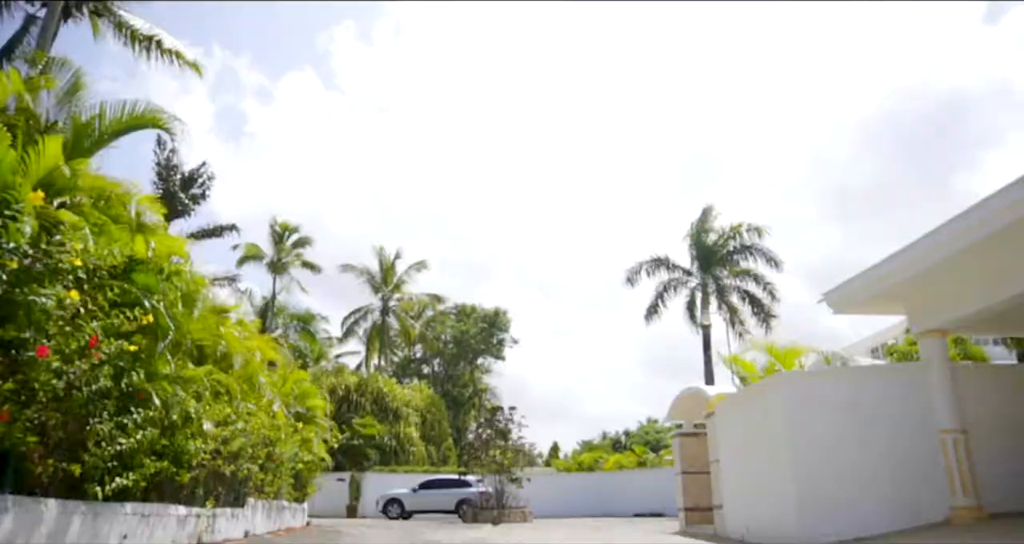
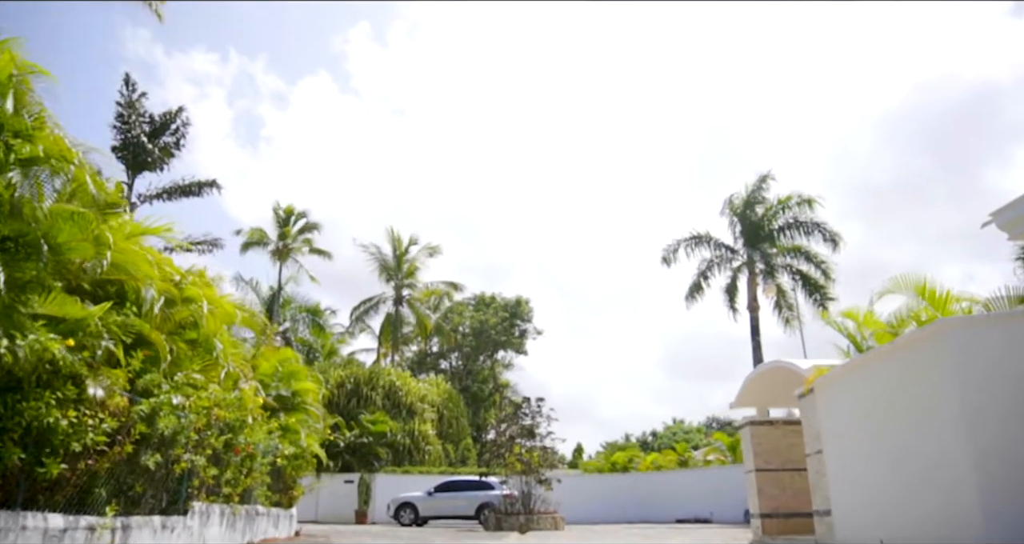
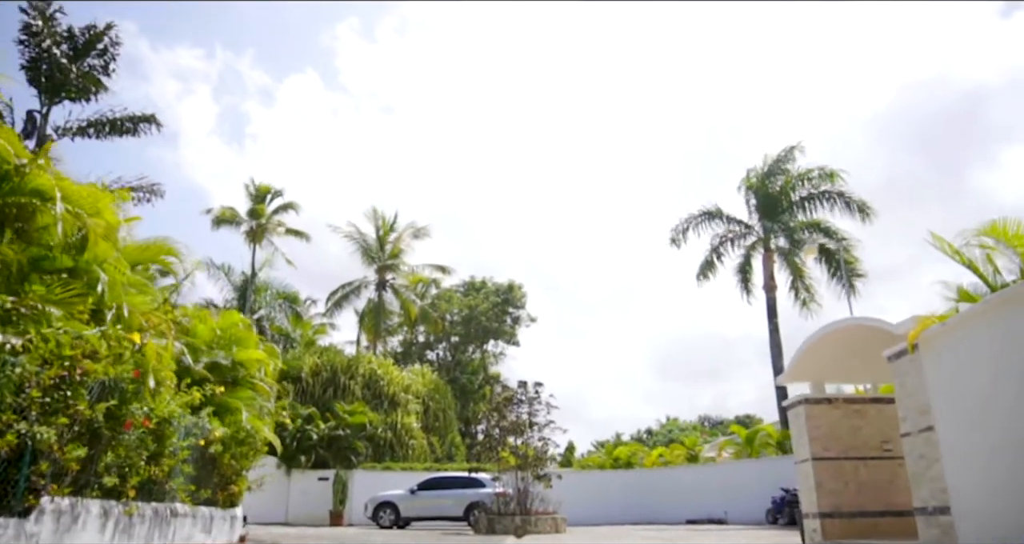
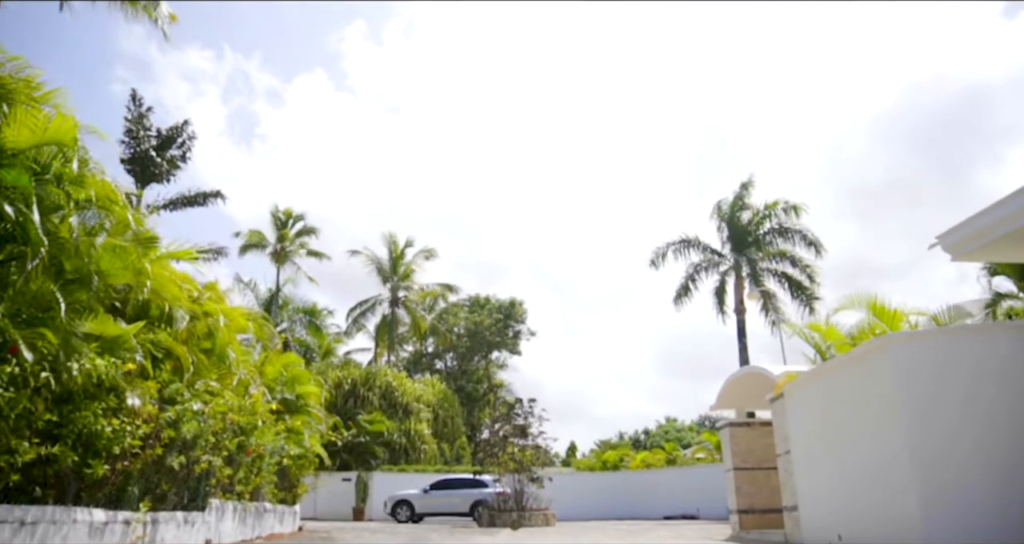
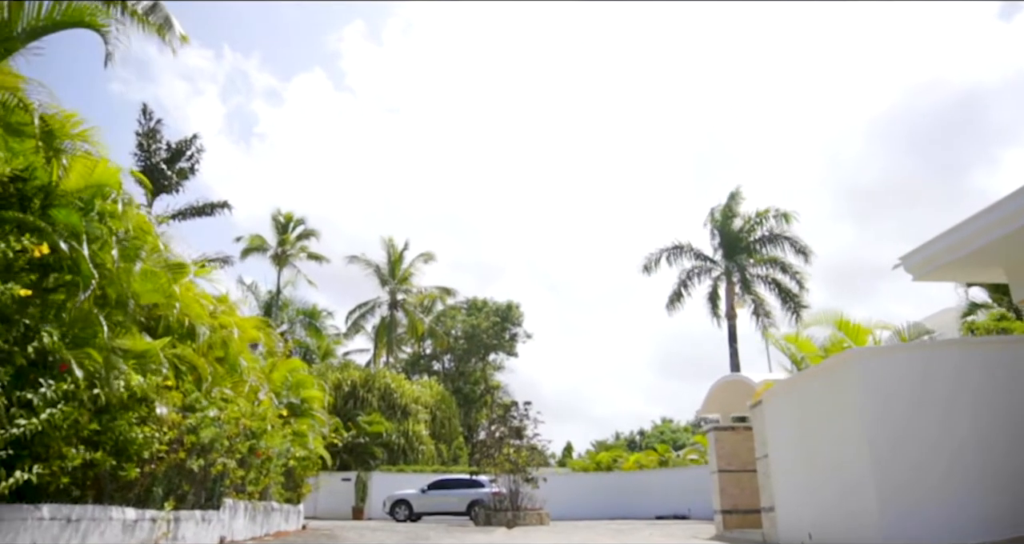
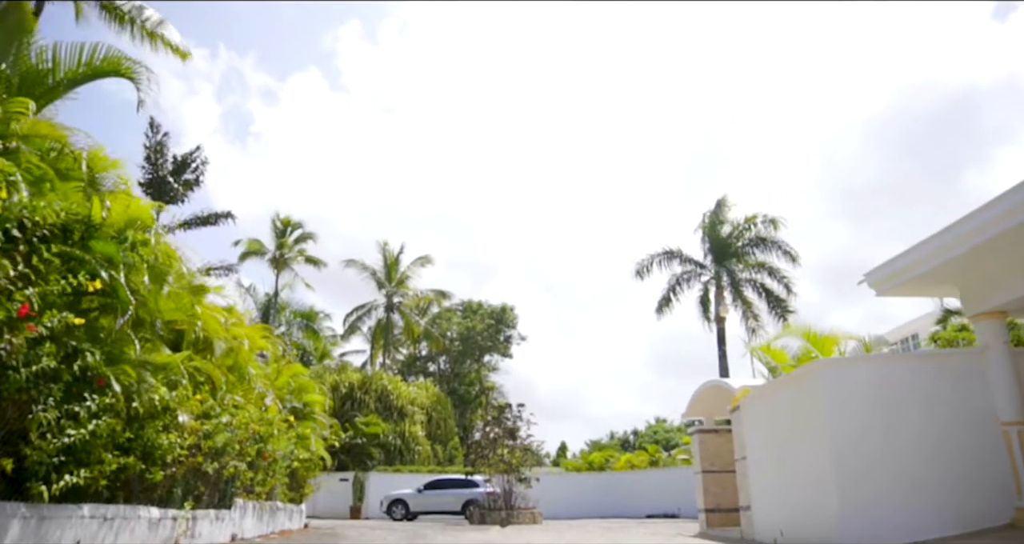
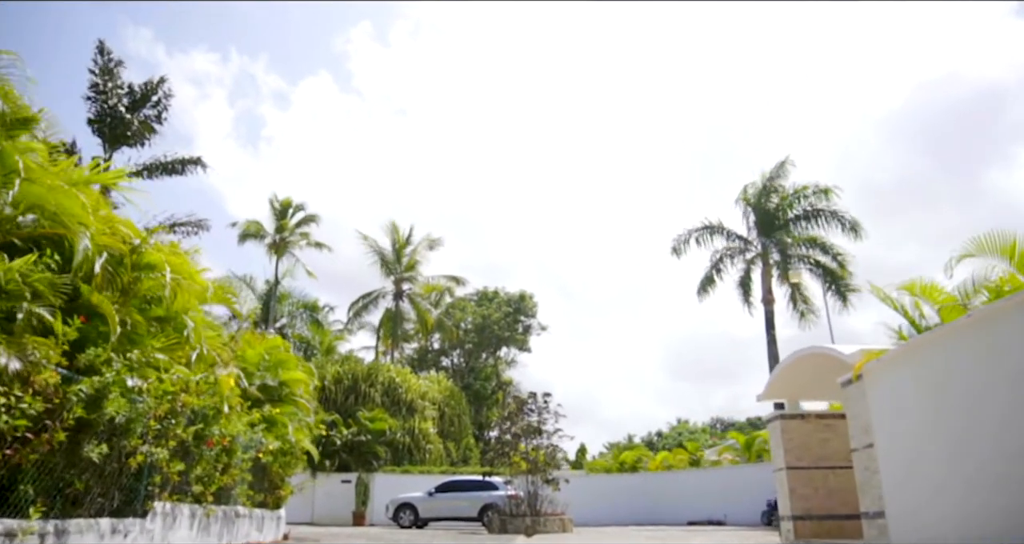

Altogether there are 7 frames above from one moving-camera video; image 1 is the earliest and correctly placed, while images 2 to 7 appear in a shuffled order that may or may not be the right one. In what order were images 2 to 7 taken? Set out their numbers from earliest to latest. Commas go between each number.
6, 5, 4, 2, 7, 3
